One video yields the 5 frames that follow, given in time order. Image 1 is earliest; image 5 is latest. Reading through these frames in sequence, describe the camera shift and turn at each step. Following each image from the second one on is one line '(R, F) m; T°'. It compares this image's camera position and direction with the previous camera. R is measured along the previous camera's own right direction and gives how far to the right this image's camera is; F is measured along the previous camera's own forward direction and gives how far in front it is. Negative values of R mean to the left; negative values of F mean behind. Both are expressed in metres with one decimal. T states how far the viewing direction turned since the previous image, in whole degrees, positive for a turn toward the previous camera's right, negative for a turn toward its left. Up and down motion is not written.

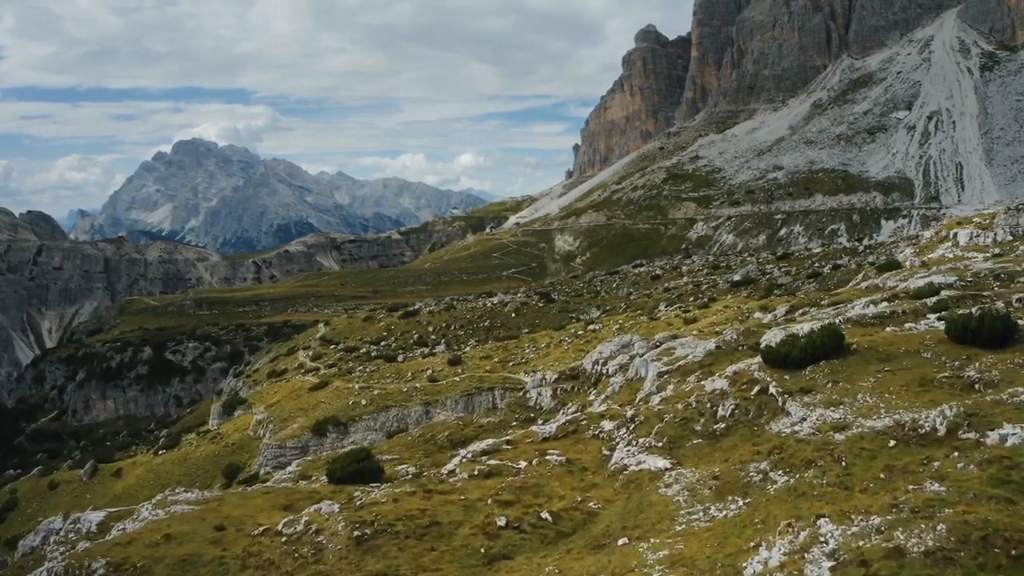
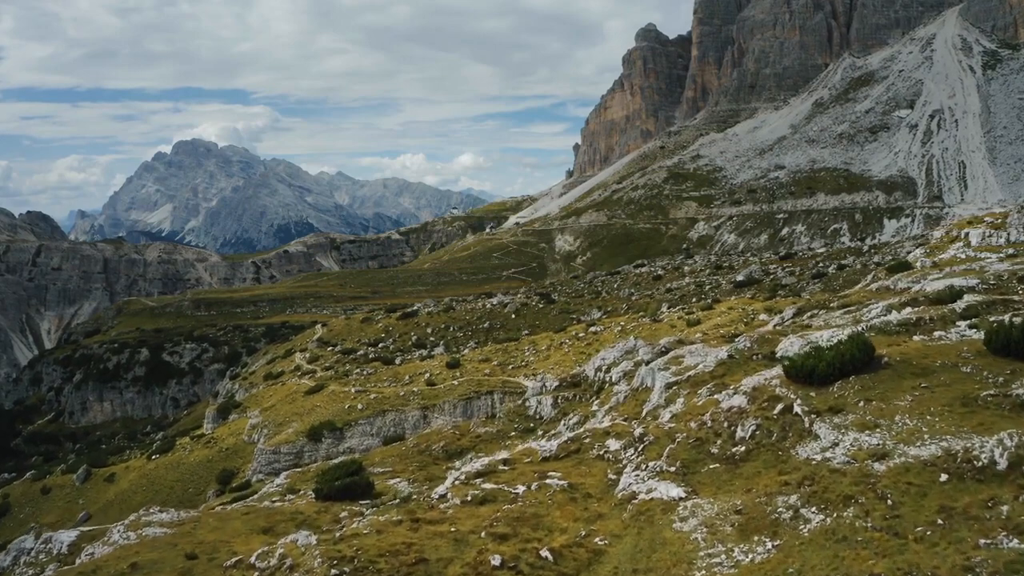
(+0.1, +1.7) m; 0°
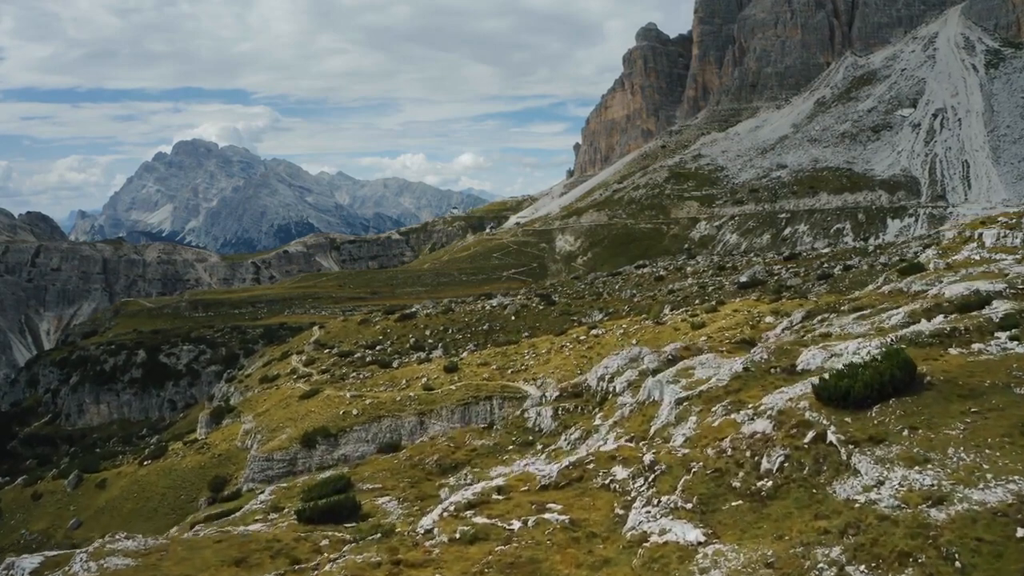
(+0.1, +1.9) m; 0°
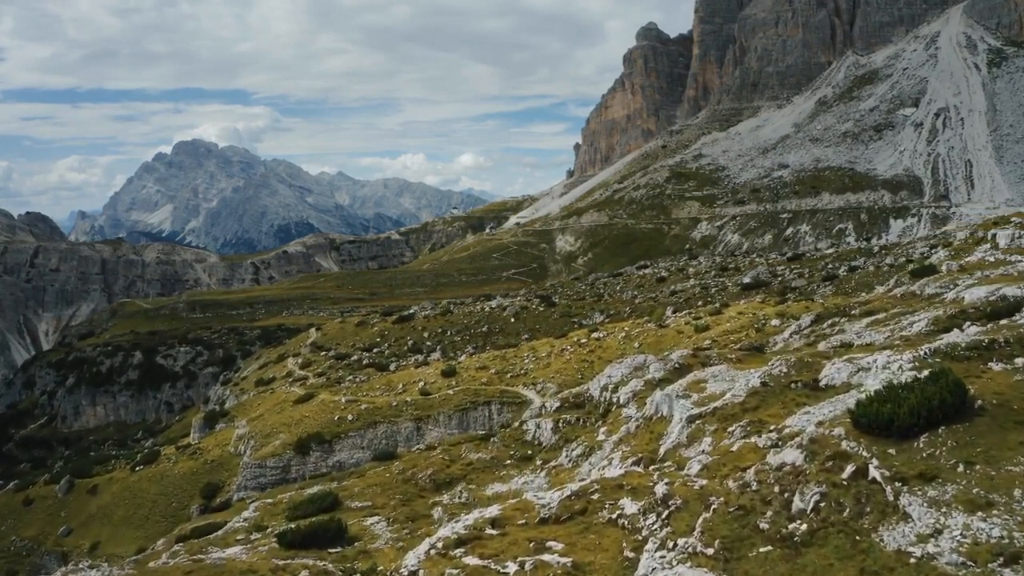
(+0.1, +1.7) m; 0°
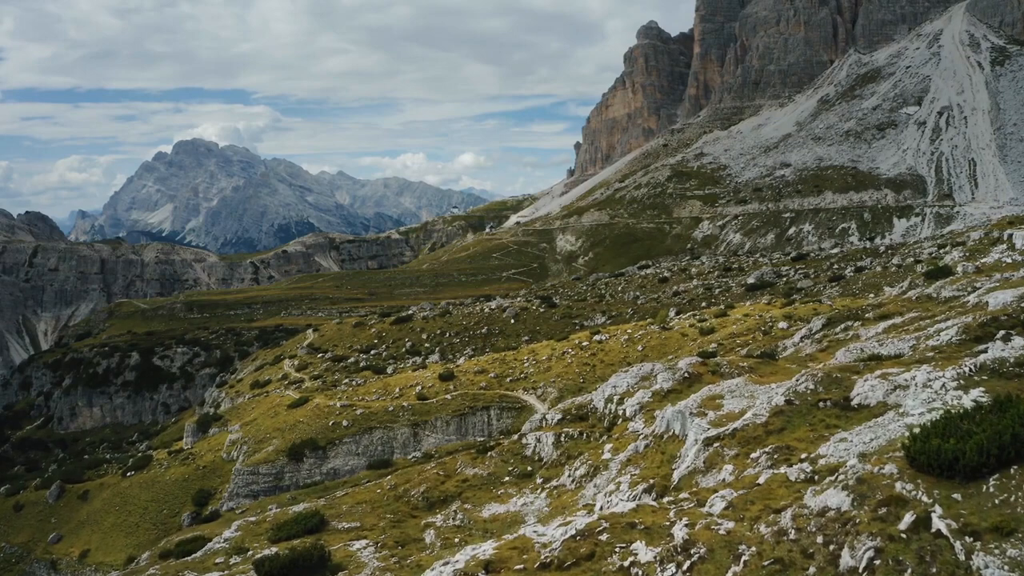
(+0.1, +1.9) m; 0°
